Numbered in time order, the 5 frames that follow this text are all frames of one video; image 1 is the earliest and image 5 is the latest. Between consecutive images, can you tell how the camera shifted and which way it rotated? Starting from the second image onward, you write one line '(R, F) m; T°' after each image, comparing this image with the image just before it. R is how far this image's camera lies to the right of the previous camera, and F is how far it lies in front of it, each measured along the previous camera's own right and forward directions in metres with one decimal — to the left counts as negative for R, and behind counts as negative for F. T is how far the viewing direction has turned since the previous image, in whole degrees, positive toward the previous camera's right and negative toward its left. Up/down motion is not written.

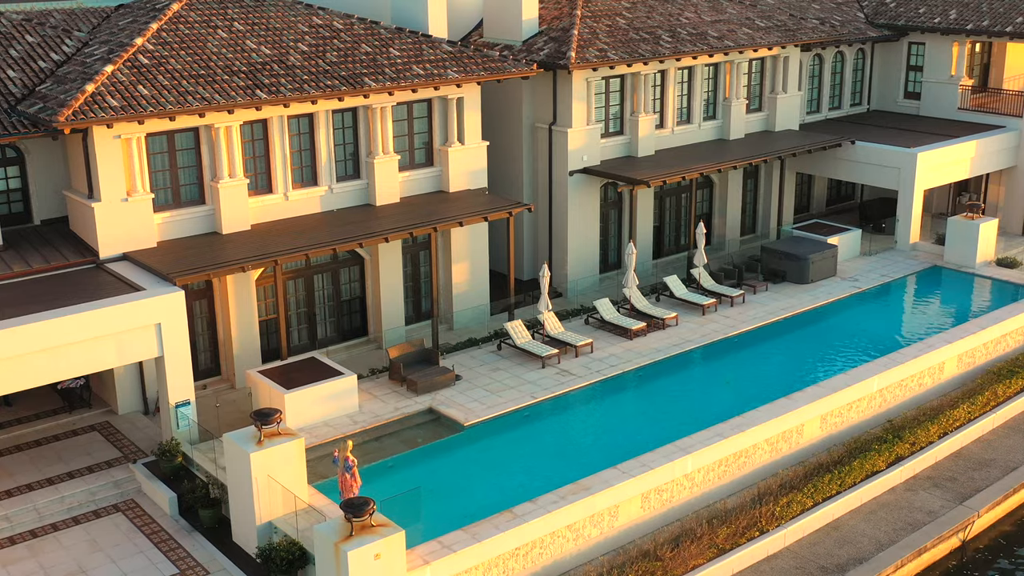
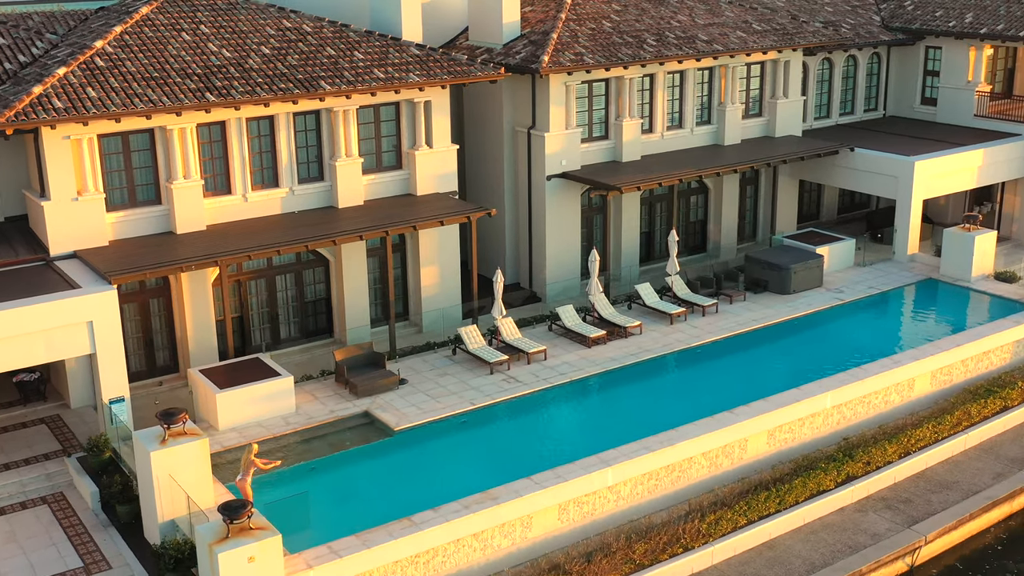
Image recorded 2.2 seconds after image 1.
(+3.0, +0.2) m; -5°
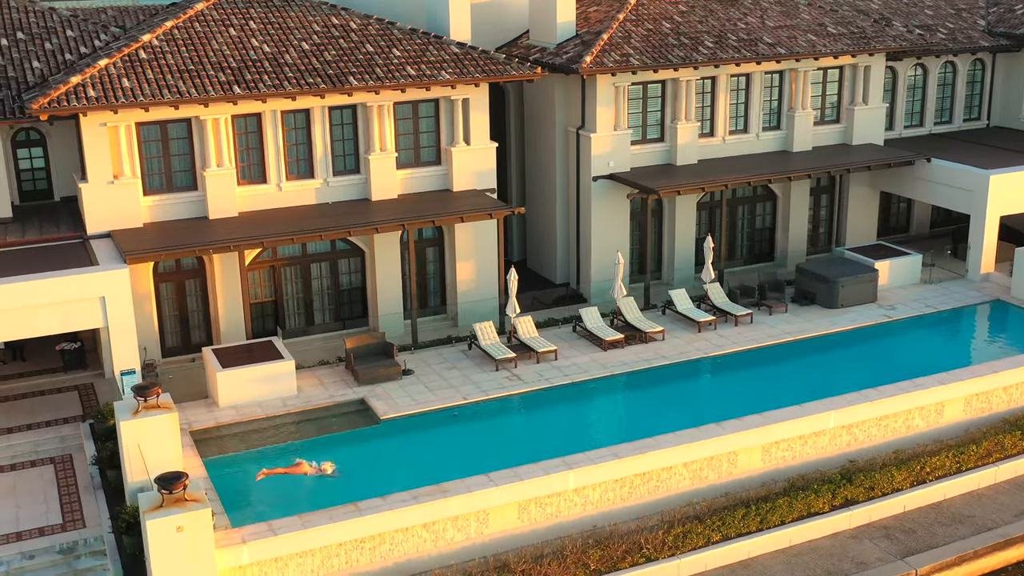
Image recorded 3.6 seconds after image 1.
(+3.9, +0.2) m; -10°
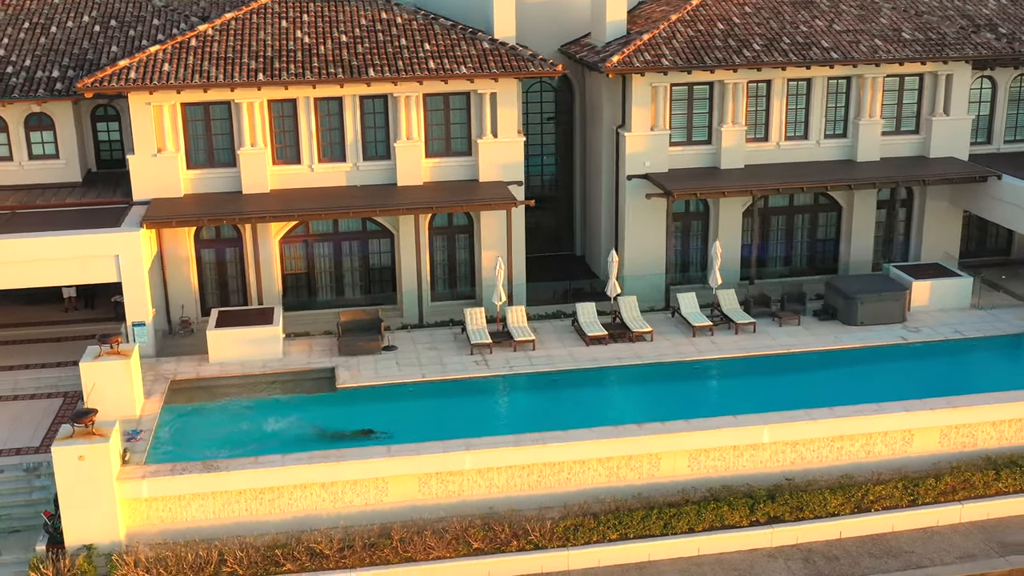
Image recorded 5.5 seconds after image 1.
(+6.8, 0.0) m; -14°
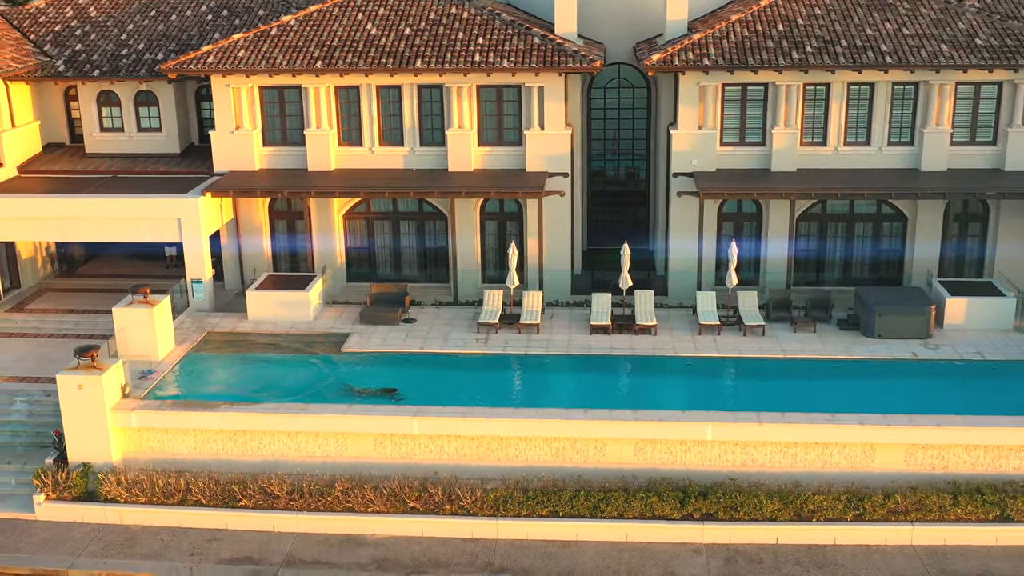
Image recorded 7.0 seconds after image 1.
(+6.0, -0.5) m; -13°
